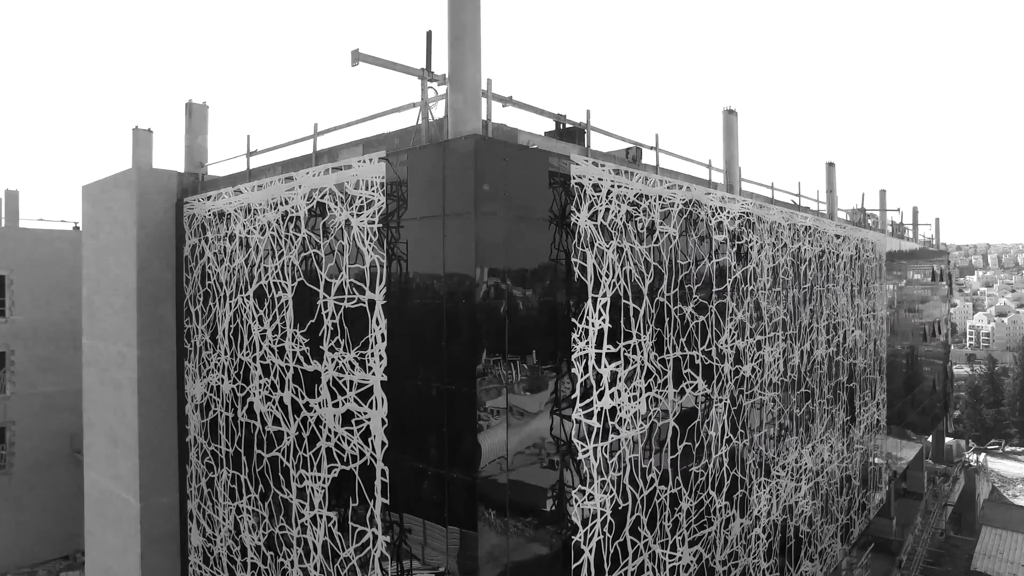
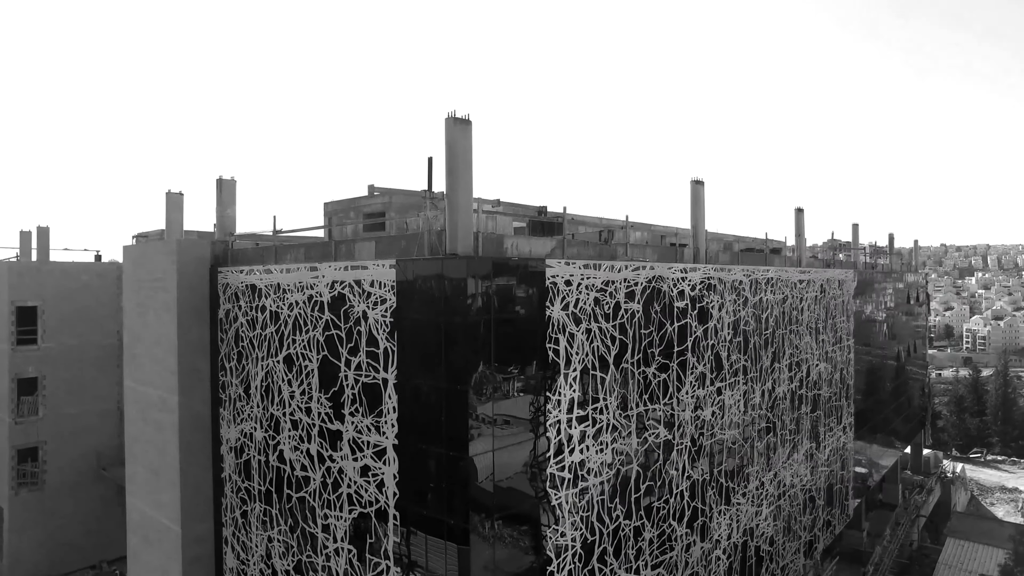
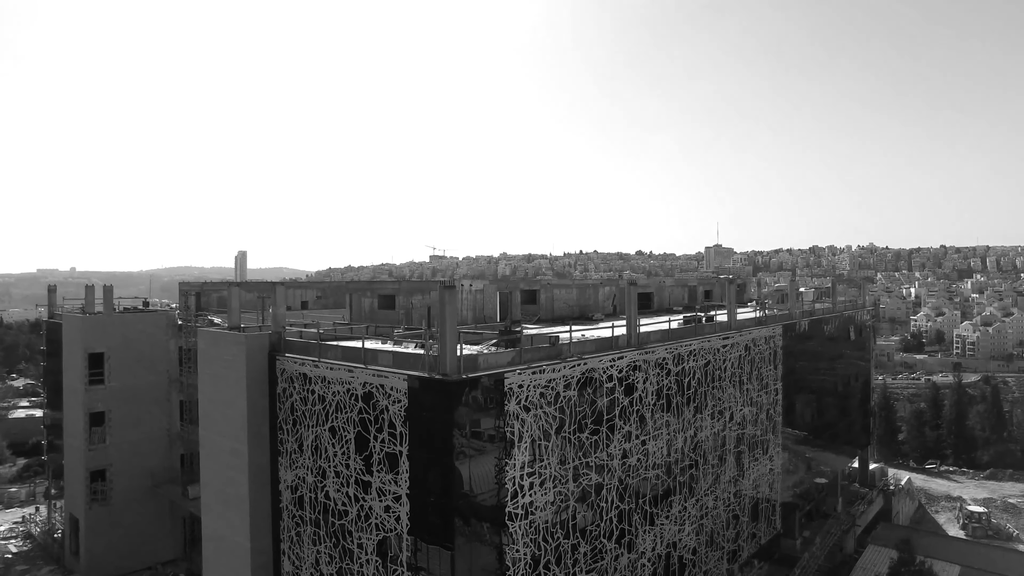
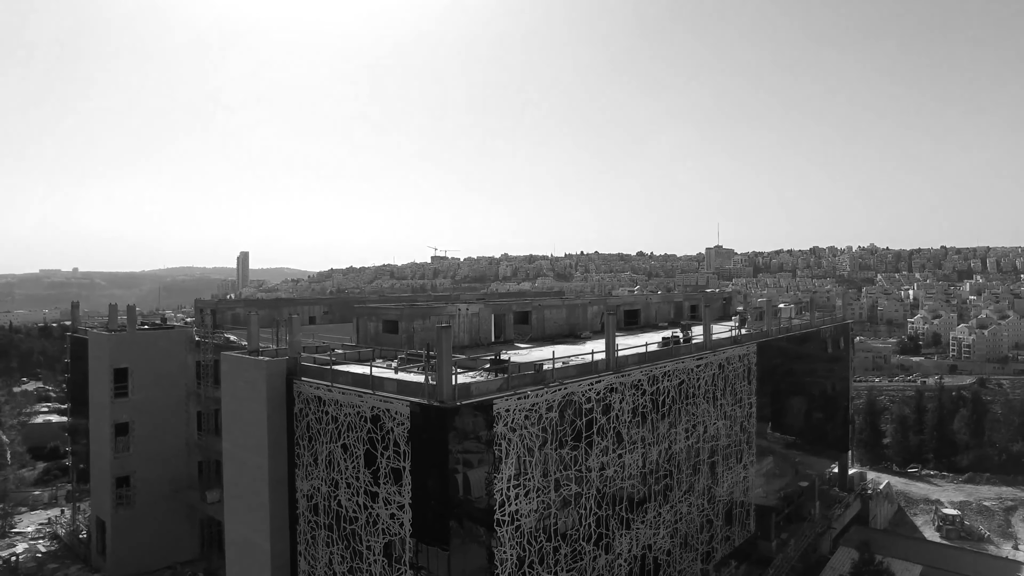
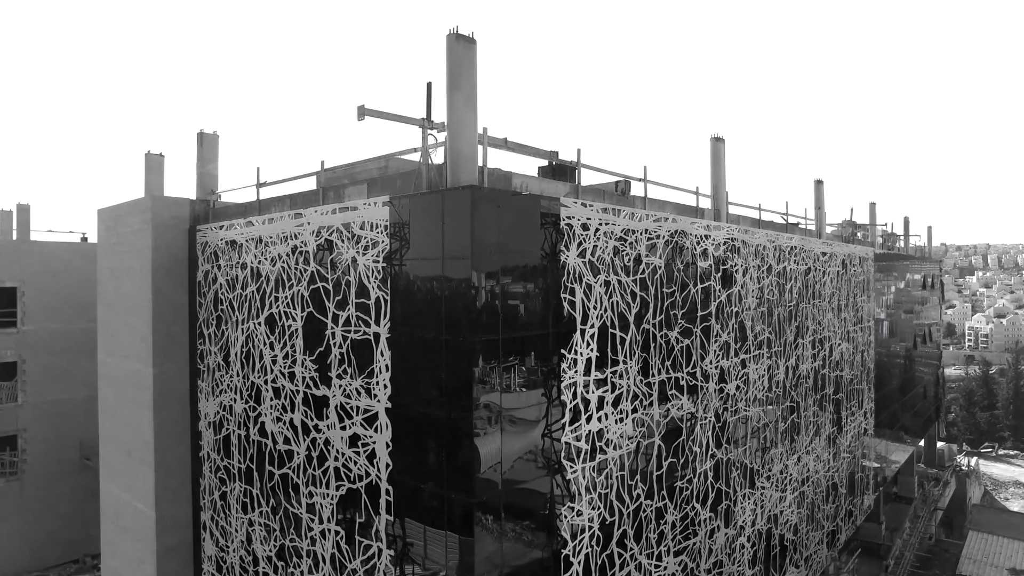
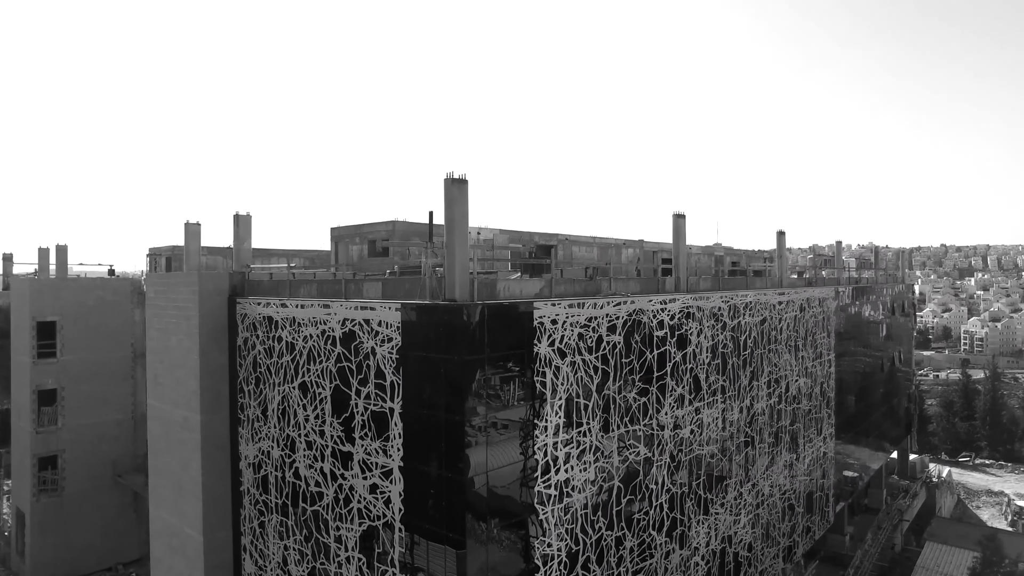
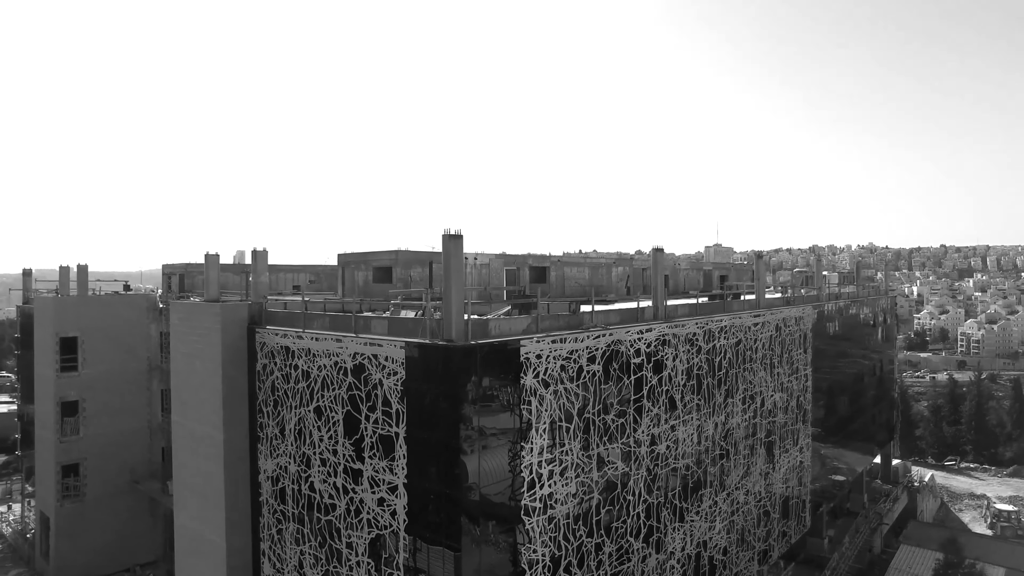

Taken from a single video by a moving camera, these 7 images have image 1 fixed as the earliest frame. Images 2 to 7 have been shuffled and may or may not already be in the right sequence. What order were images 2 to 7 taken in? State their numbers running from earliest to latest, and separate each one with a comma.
5, 2, 6, 7, 3, 4
